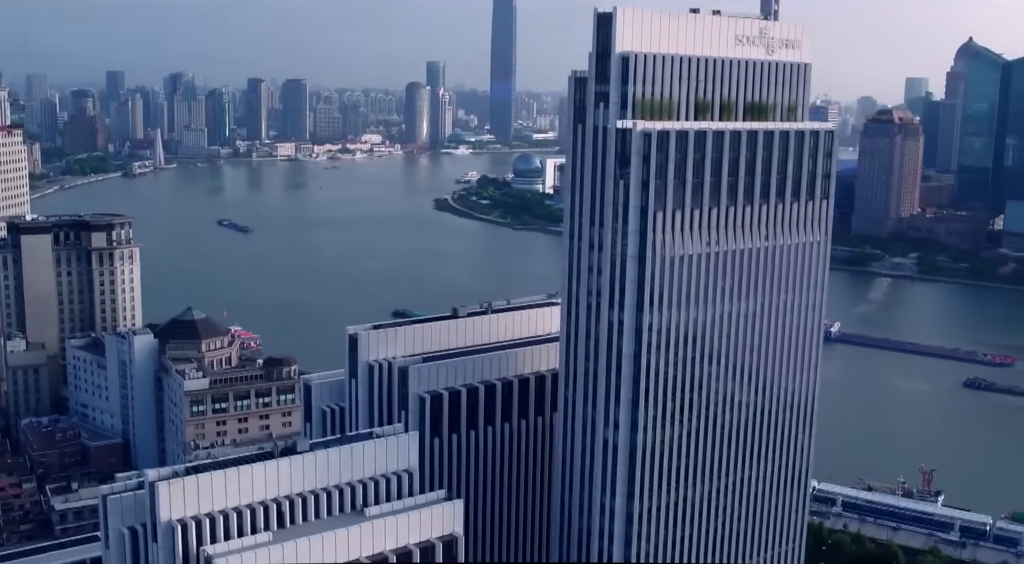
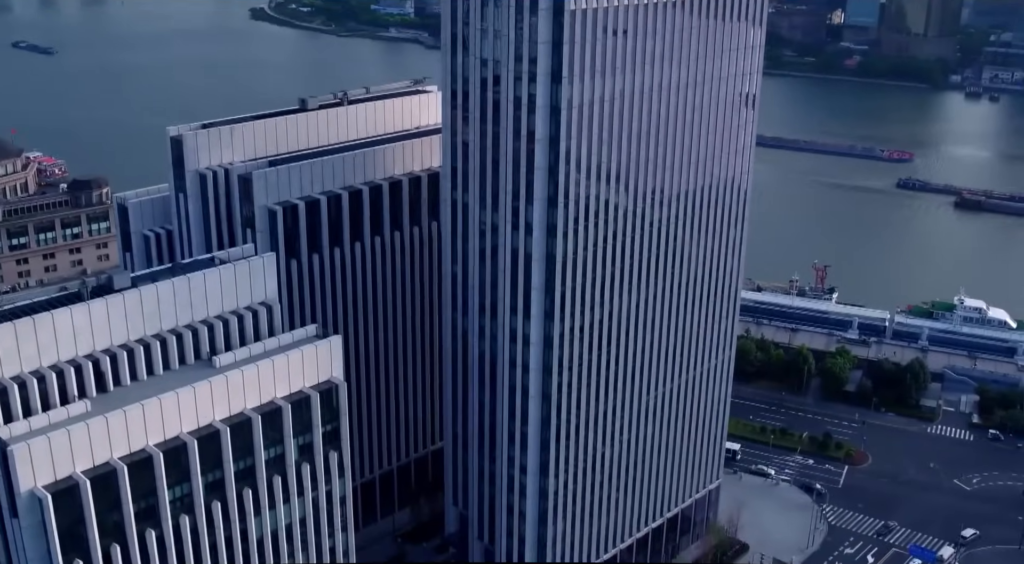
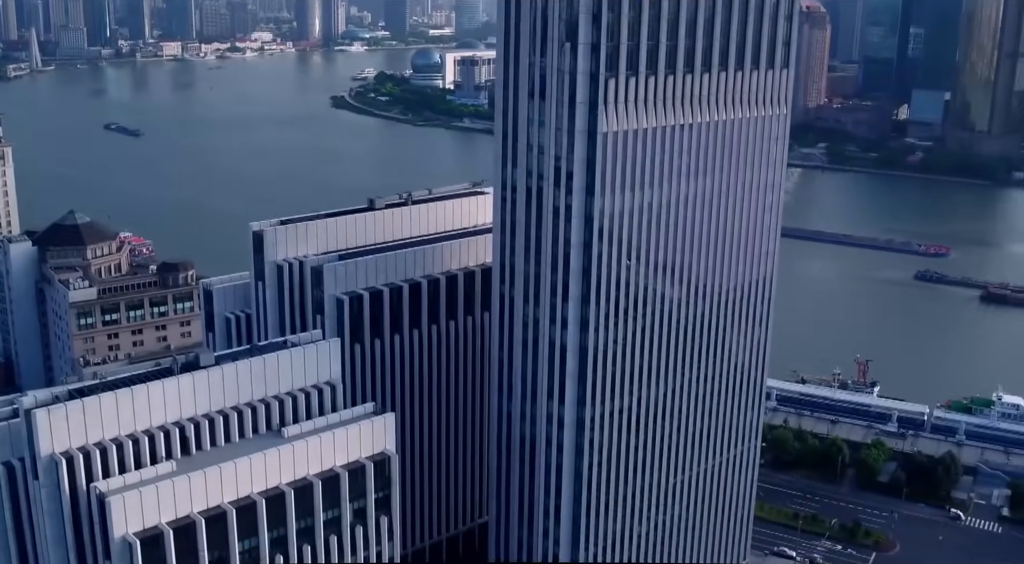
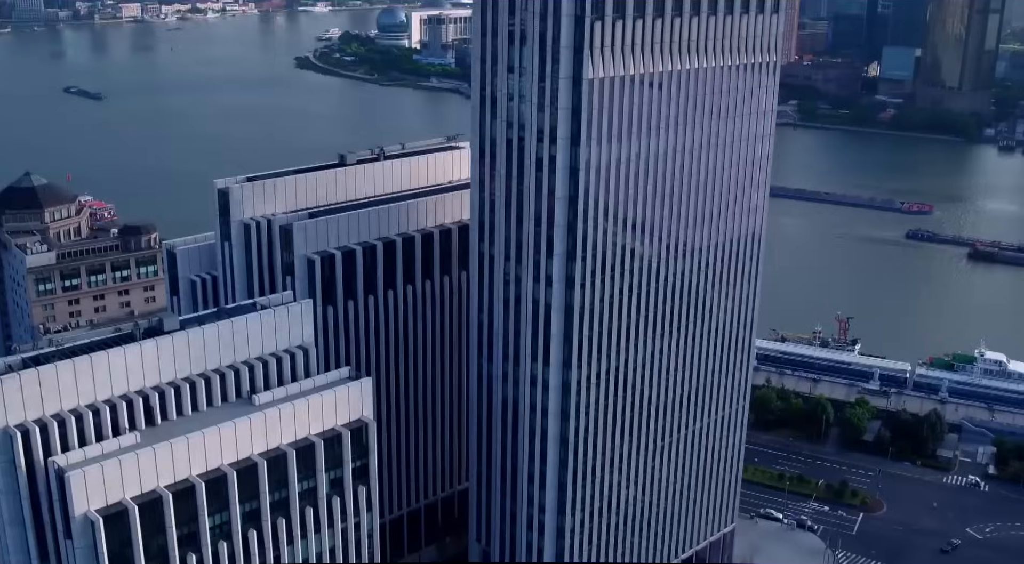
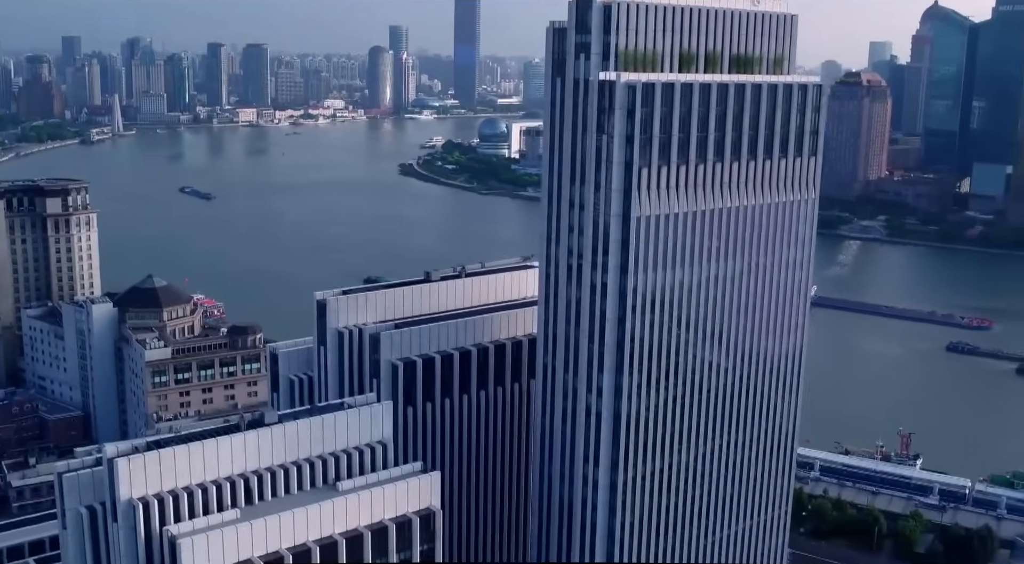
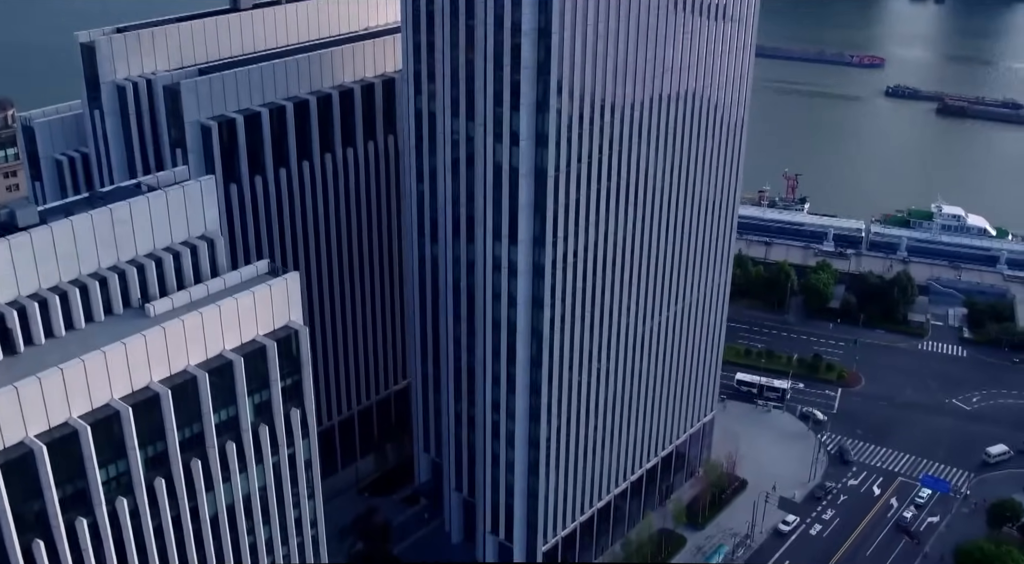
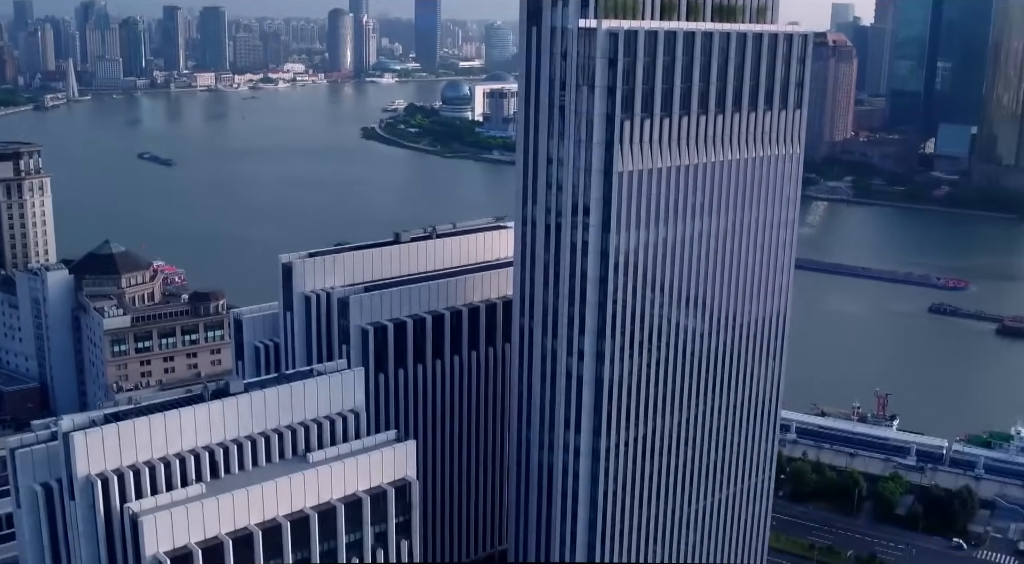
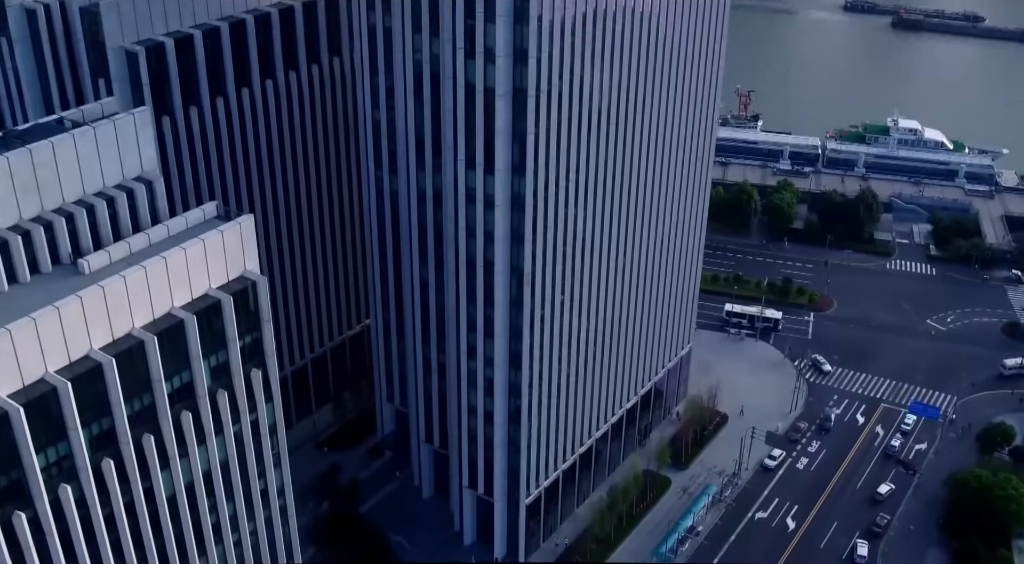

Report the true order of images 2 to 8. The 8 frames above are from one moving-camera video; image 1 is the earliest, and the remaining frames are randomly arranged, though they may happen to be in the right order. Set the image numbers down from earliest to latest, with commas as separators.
5, 7, 3, 4, 2, 6, 8
